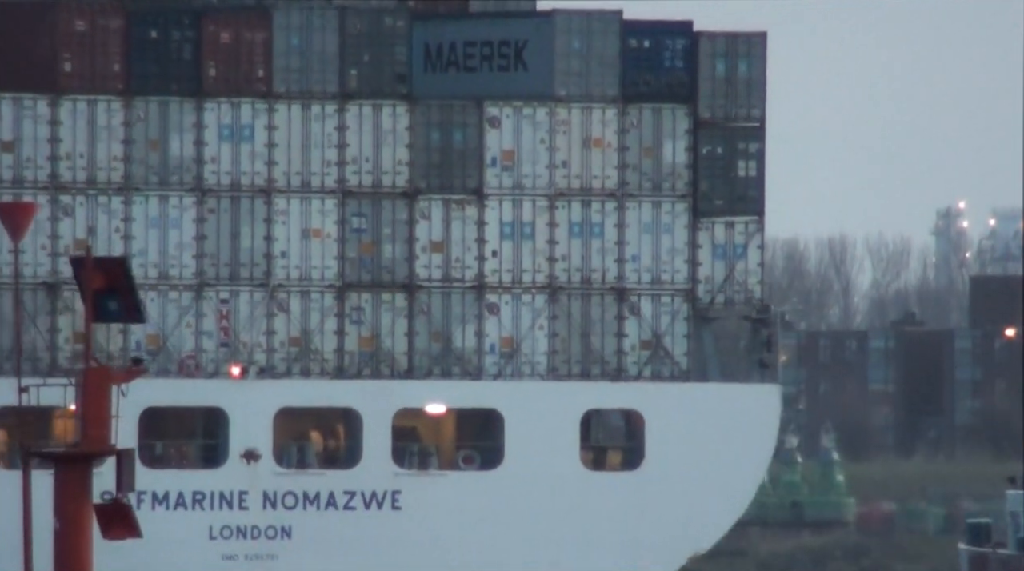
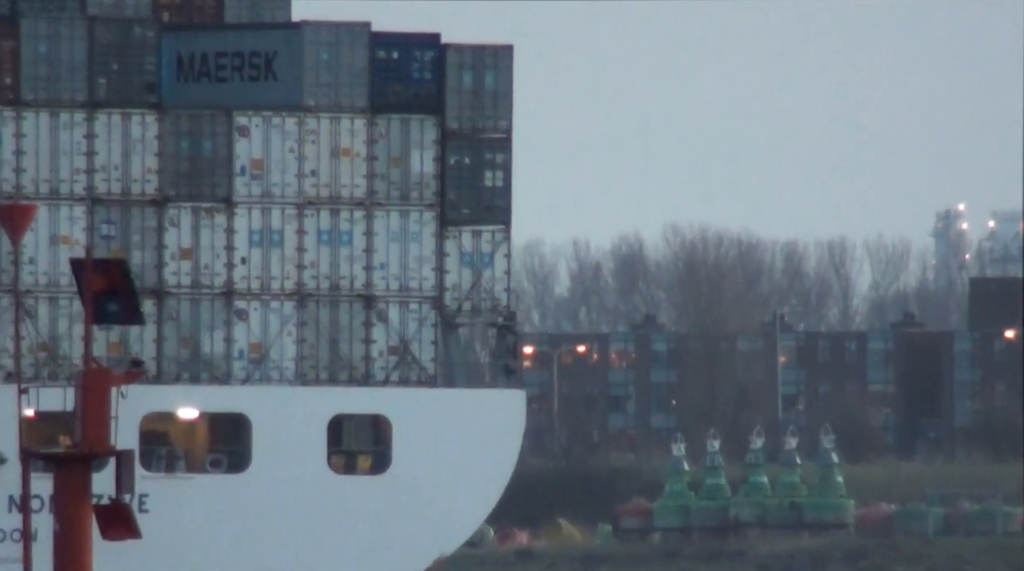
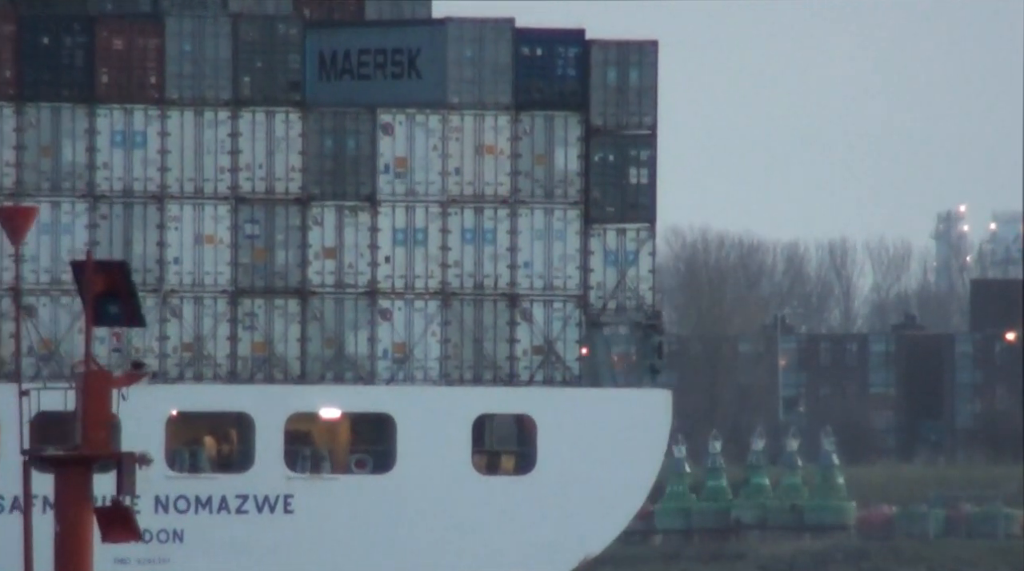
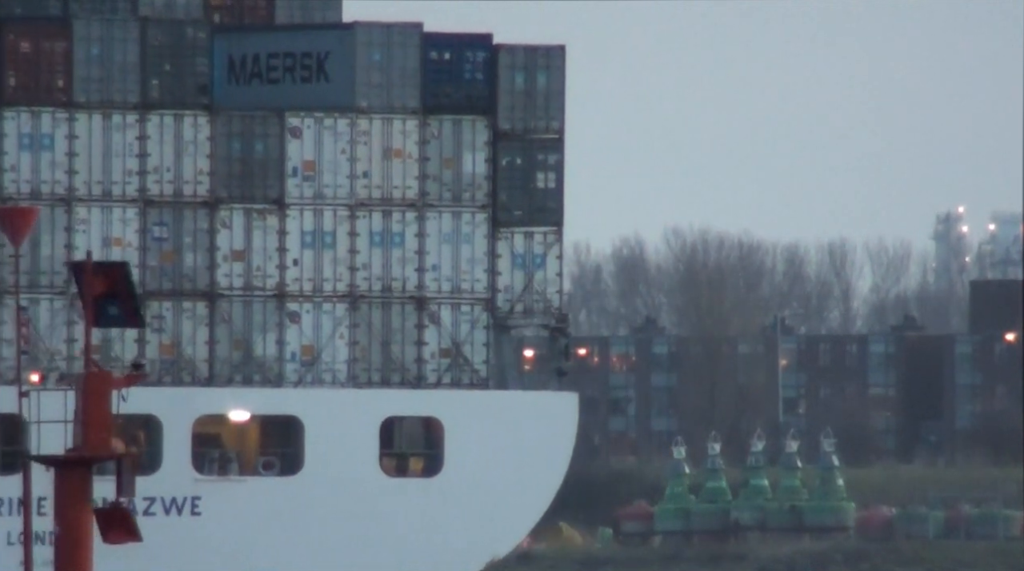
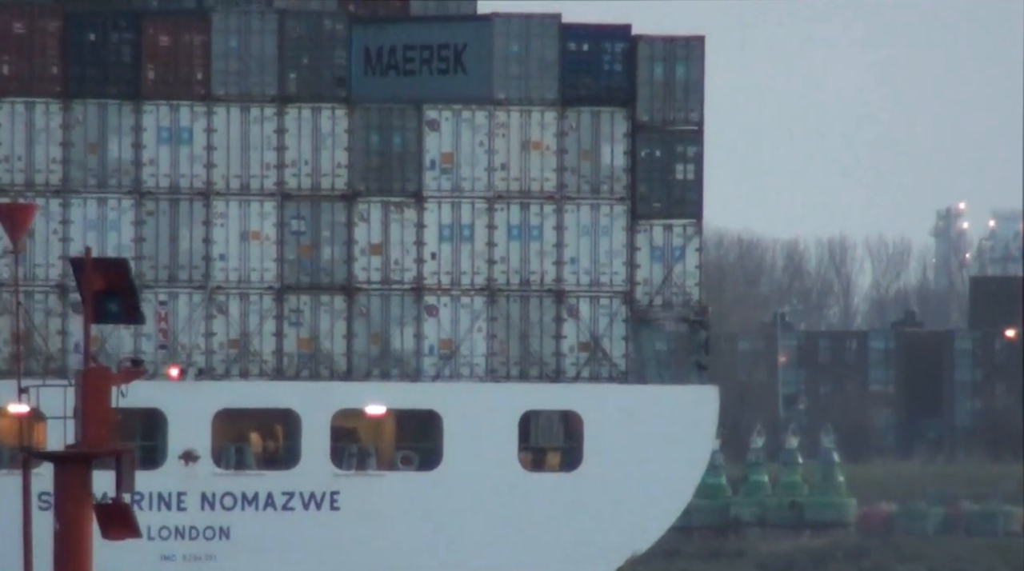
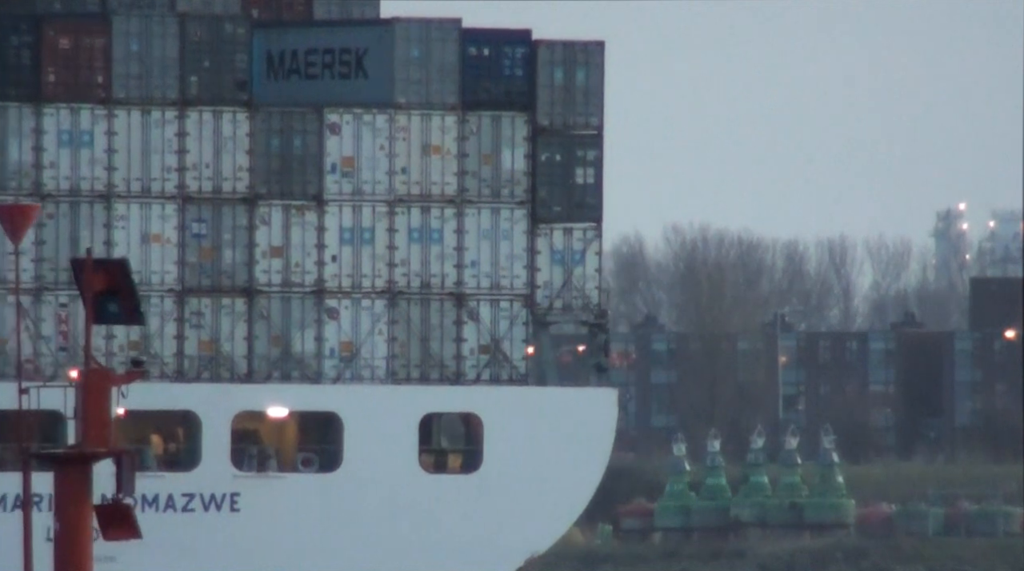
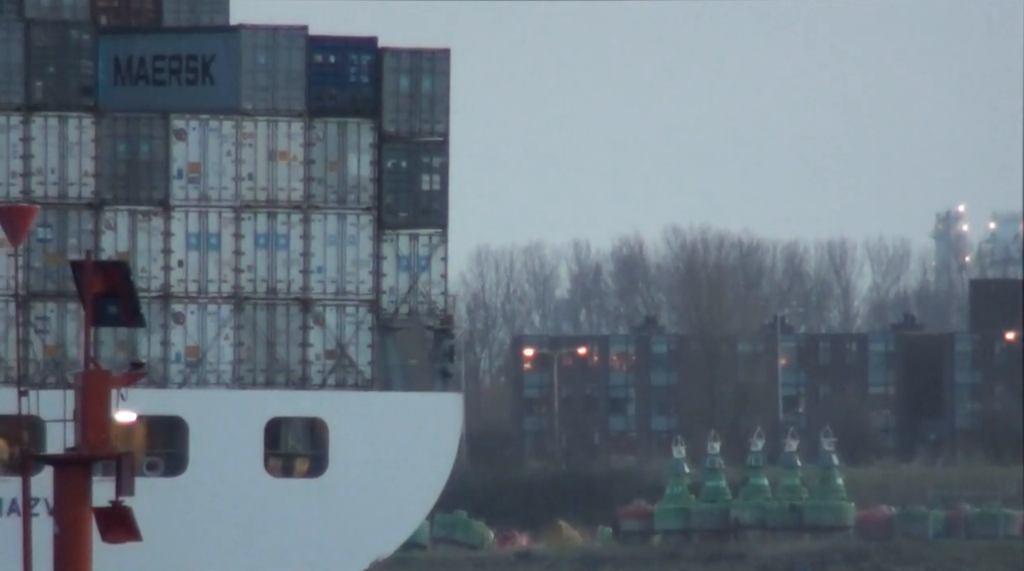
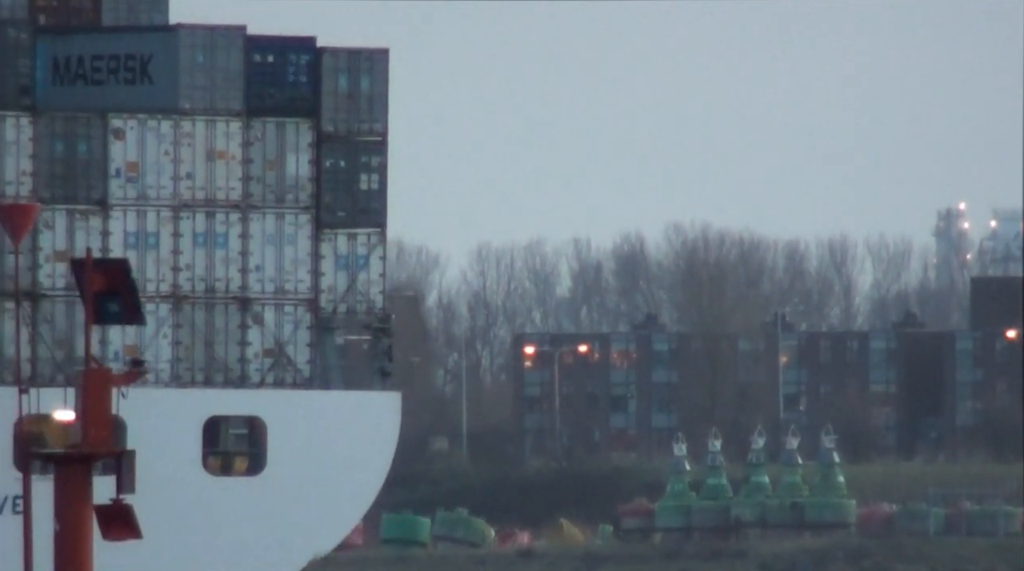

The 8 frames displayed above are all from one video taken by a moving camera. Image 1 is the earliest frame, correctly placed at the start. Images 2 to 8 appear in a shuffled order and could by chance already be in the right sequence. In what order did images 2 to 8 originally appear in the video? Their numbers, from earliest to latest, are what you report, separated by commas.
5, 3, 6, 4, 2, 7, 8
